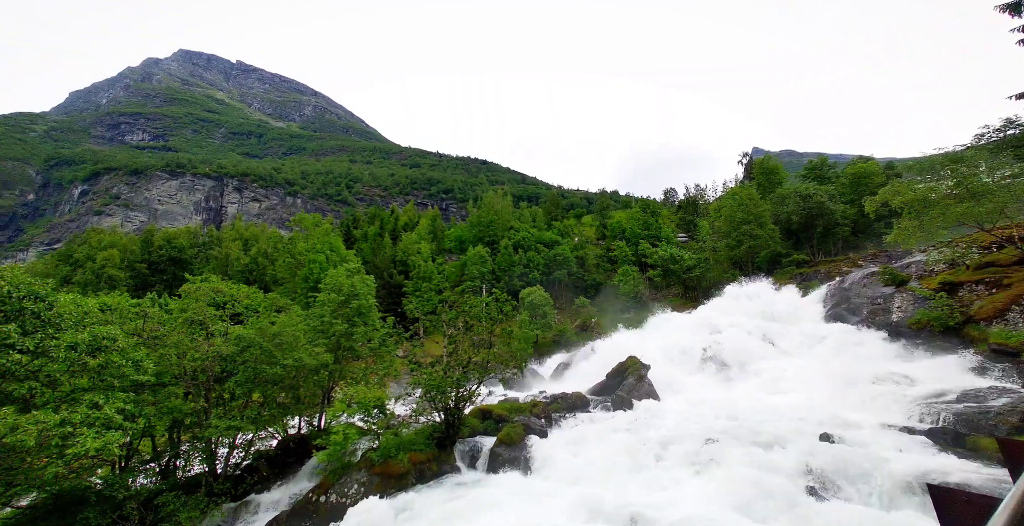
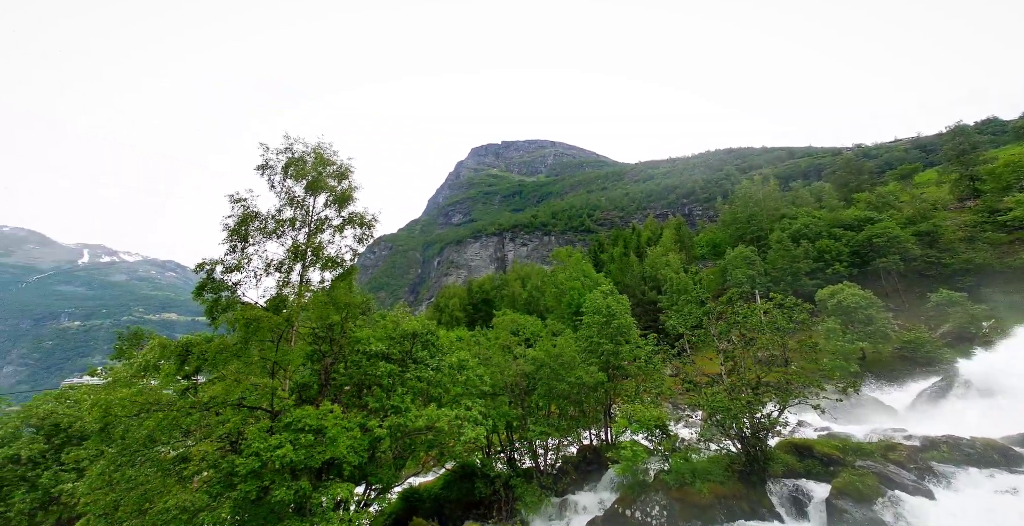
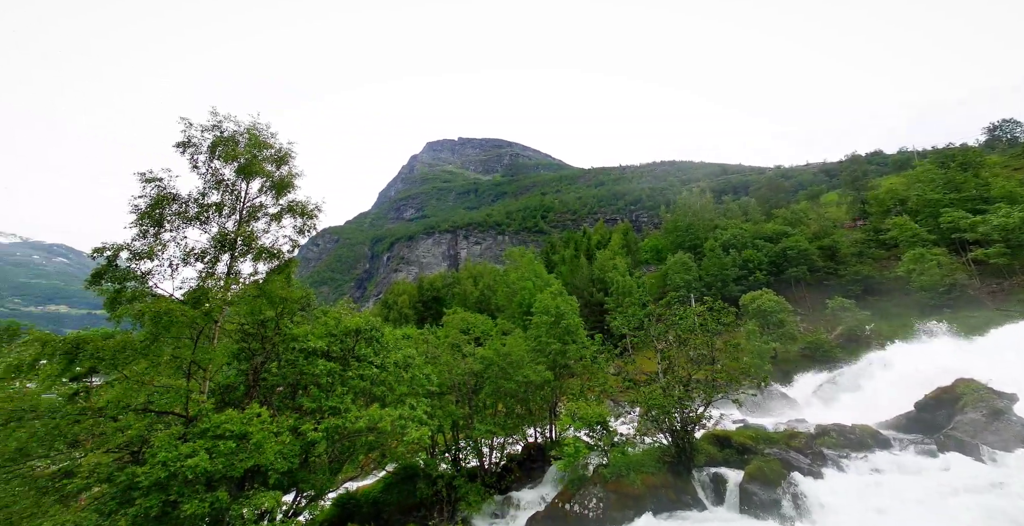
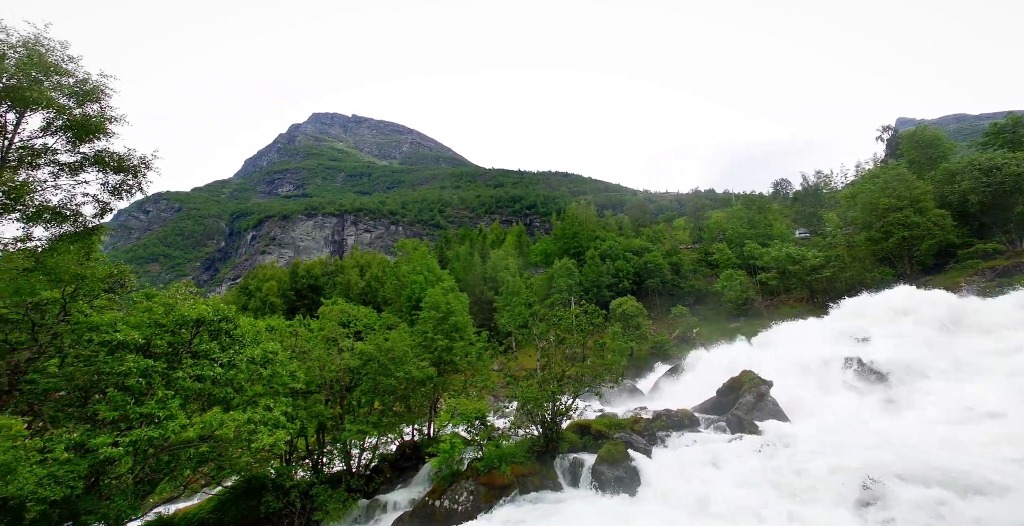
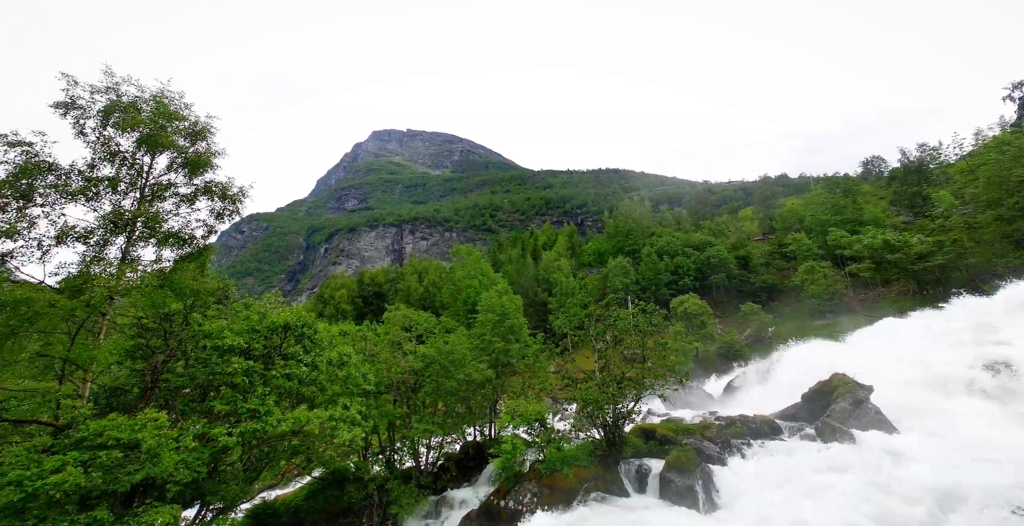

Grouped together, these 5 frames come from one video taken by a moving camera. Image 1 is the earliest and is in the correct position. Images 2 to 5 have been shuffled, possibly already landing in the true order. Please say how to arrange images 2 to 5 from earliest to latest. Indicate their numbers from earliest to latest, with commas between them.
4, 5, 3, 2
